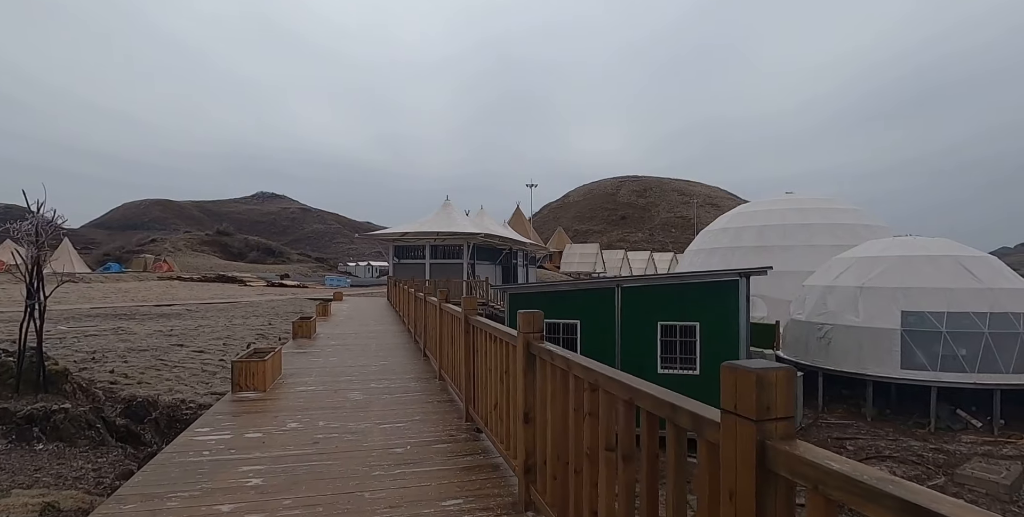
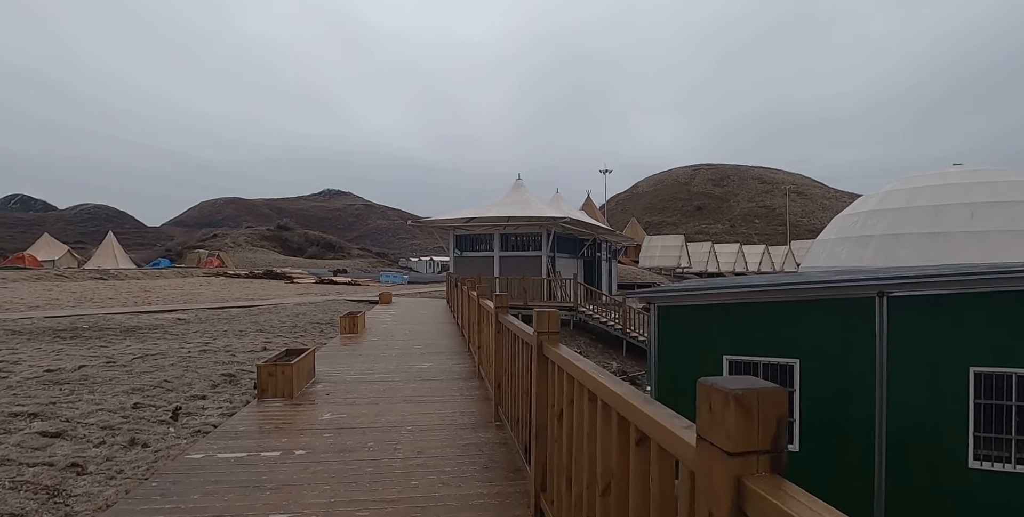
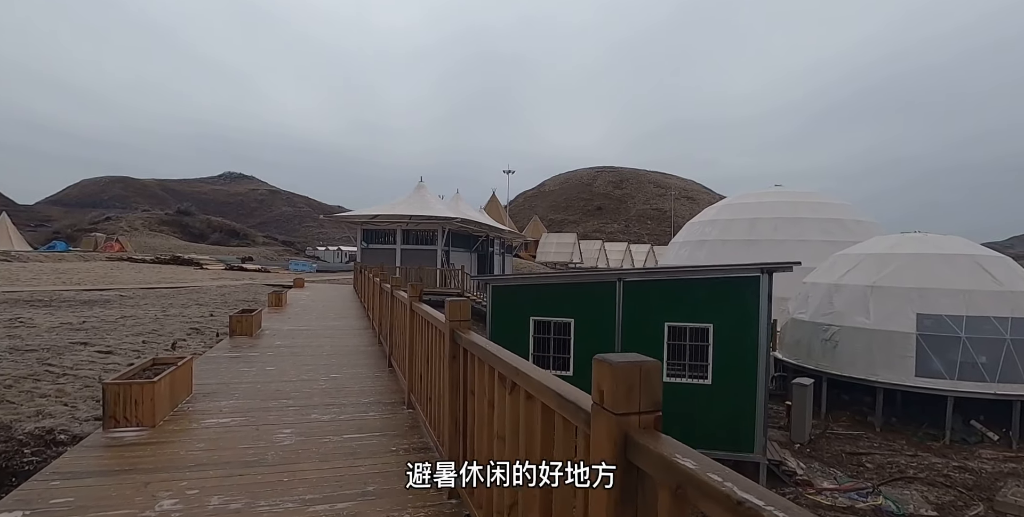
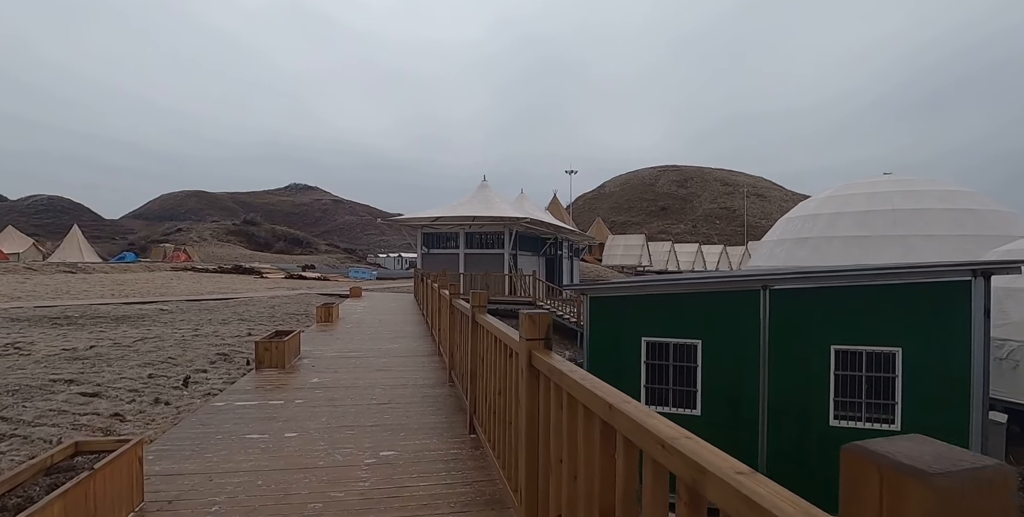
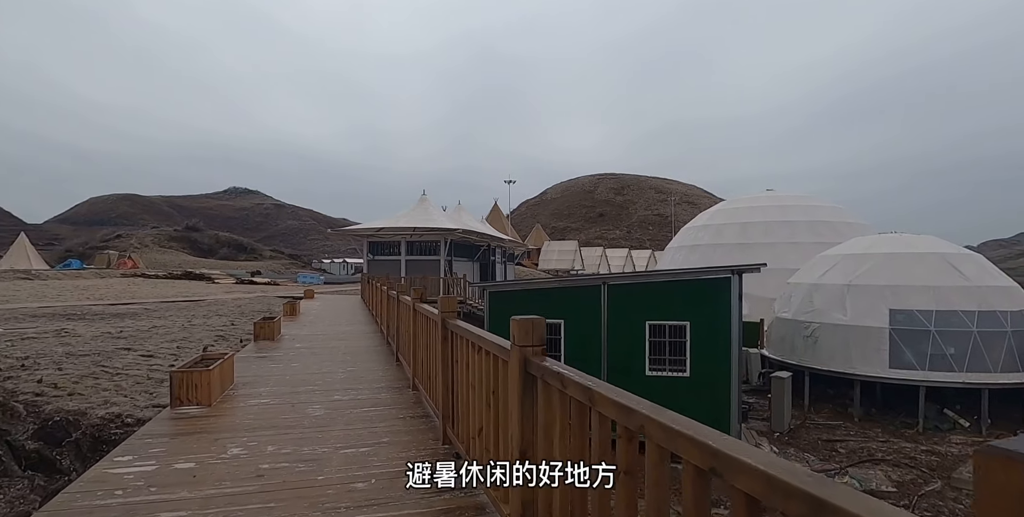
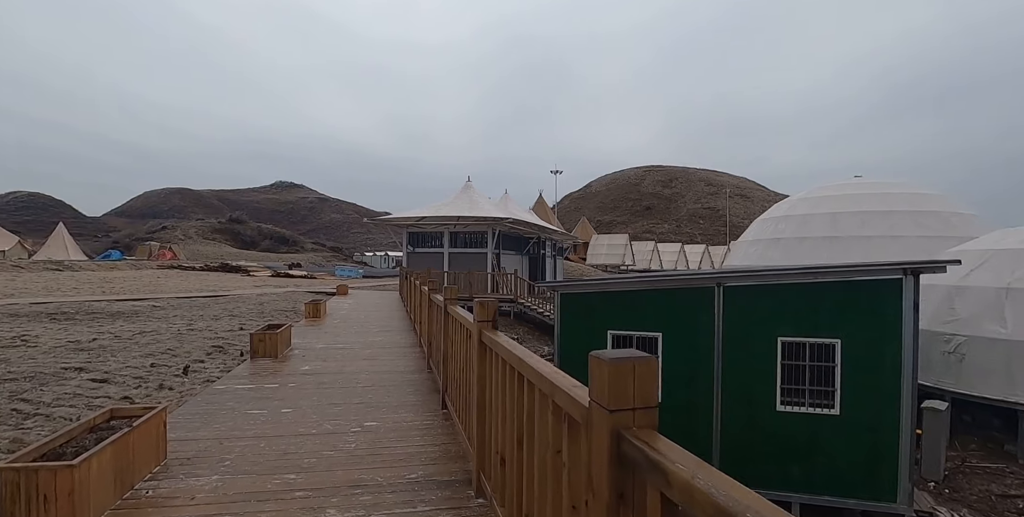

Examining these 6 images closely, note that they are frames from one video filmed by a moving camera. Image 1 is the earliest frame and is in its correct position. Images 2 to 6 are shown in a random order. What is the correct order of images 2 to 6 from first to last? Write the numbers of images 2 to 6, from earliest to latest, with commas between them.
5, 3, 6, 4, 2
